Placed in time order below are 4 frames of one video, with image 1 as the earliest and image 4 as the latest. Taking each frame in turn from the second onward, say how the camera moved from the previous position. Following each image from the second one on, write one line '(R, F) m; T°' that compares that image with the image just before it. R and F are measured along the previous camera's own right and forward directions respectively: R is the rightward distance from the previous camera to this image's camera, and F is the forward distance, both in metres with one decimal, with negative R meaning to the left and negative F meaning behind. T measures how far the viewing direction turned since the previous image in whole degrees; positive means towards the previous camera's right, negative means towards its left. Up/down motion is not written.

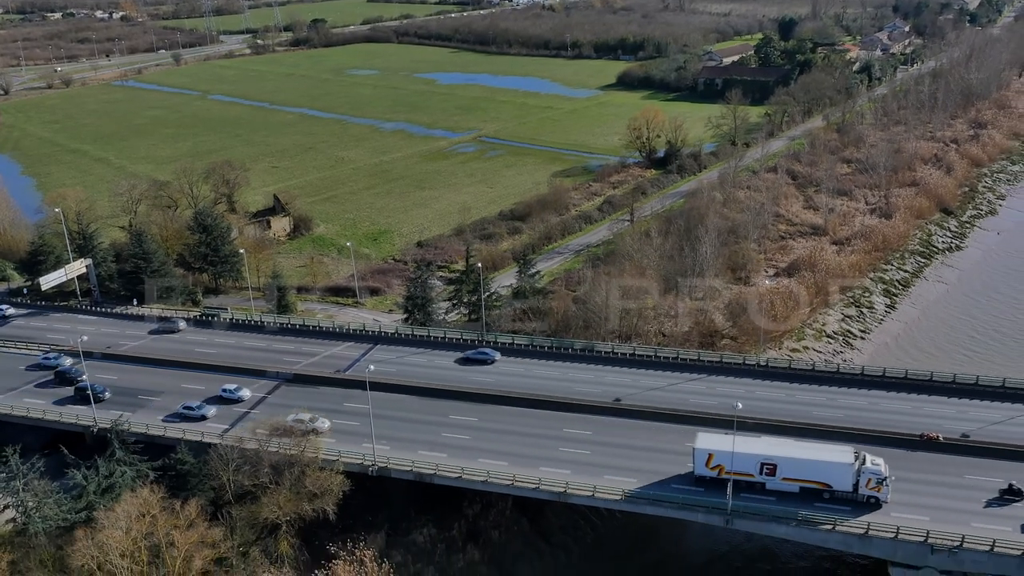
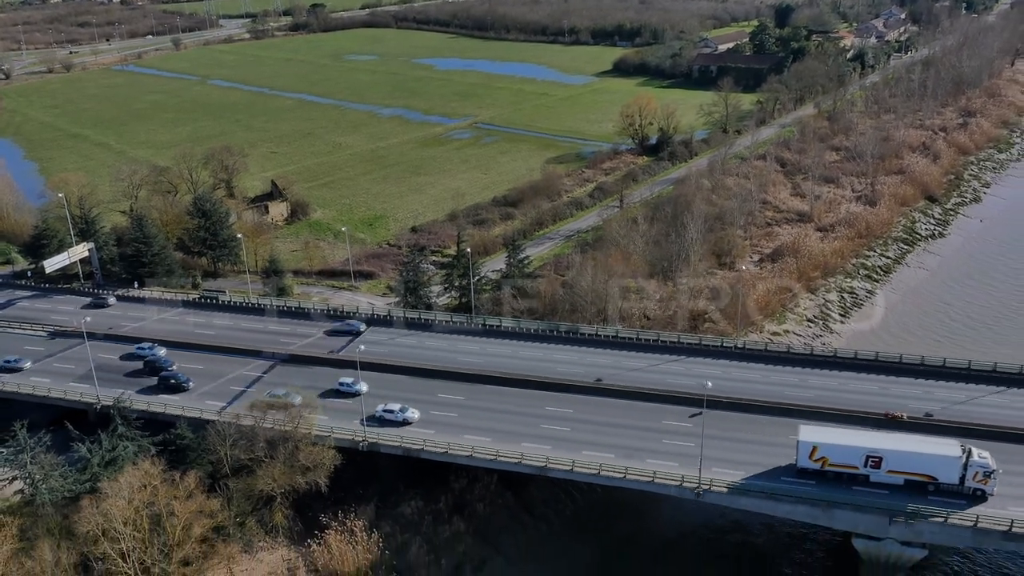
(+0.6, -1.7) m; 0°
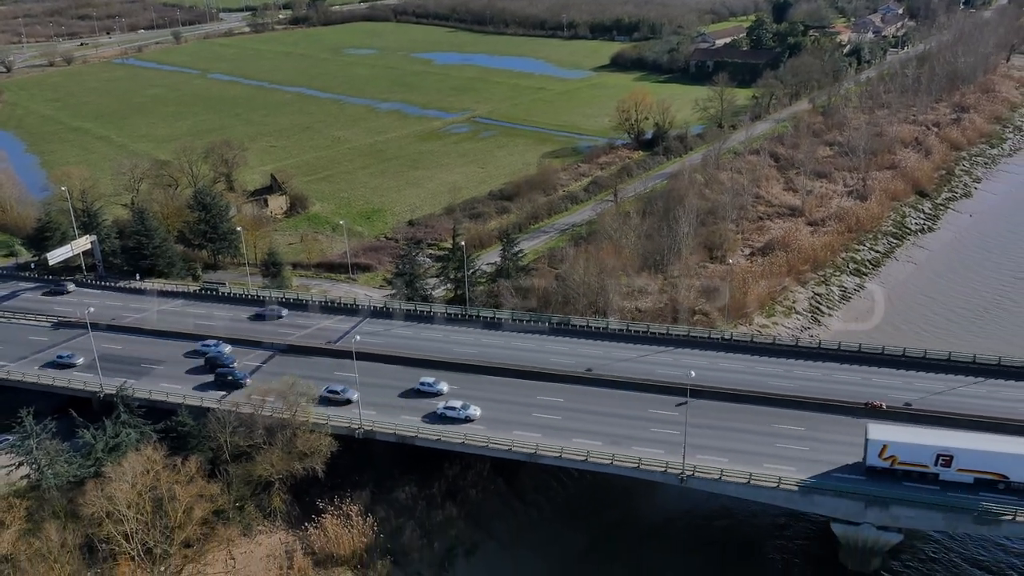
(+0.4, -1.1) m; 0°
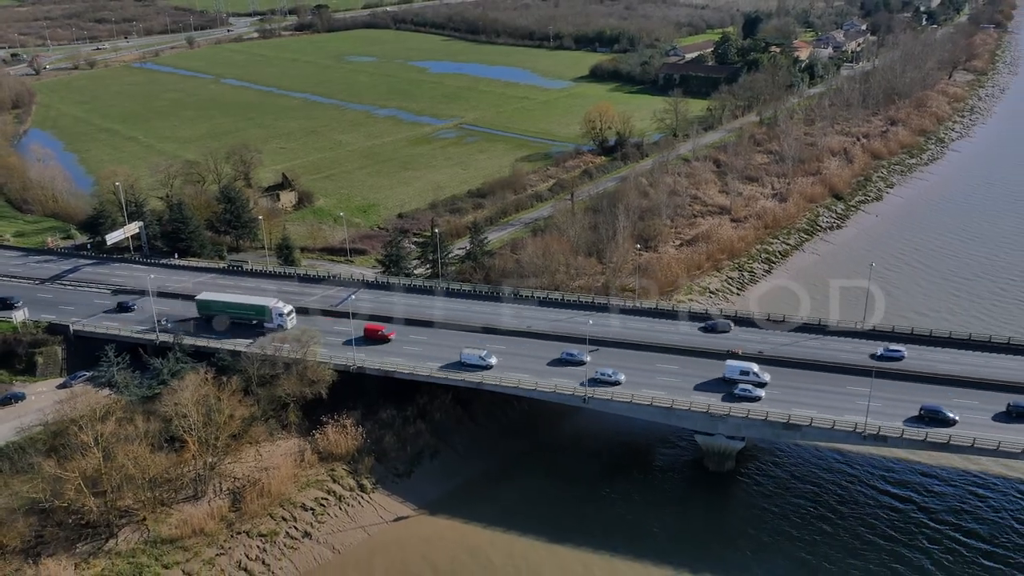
(+2.5, -14.2) m; 0°
